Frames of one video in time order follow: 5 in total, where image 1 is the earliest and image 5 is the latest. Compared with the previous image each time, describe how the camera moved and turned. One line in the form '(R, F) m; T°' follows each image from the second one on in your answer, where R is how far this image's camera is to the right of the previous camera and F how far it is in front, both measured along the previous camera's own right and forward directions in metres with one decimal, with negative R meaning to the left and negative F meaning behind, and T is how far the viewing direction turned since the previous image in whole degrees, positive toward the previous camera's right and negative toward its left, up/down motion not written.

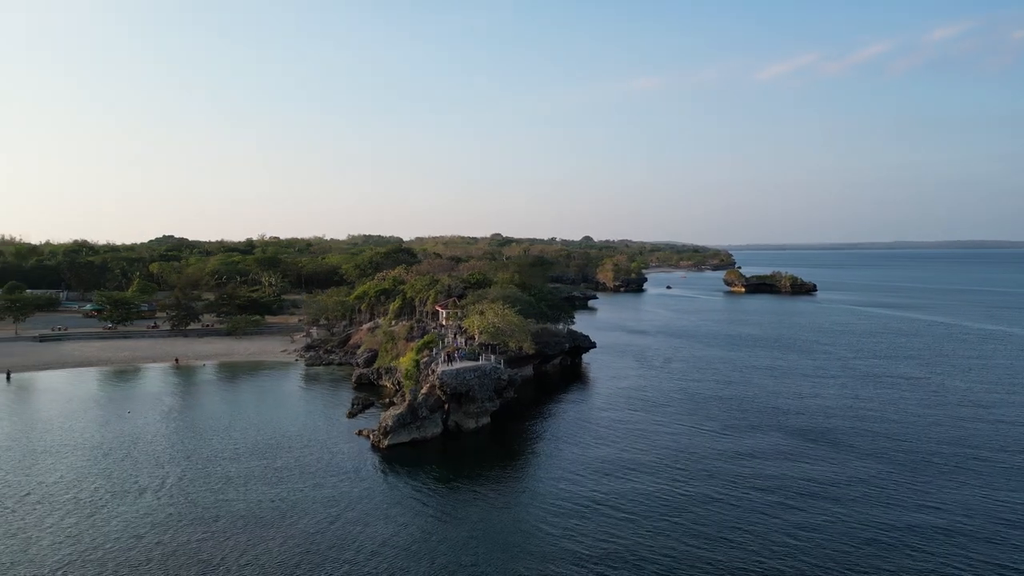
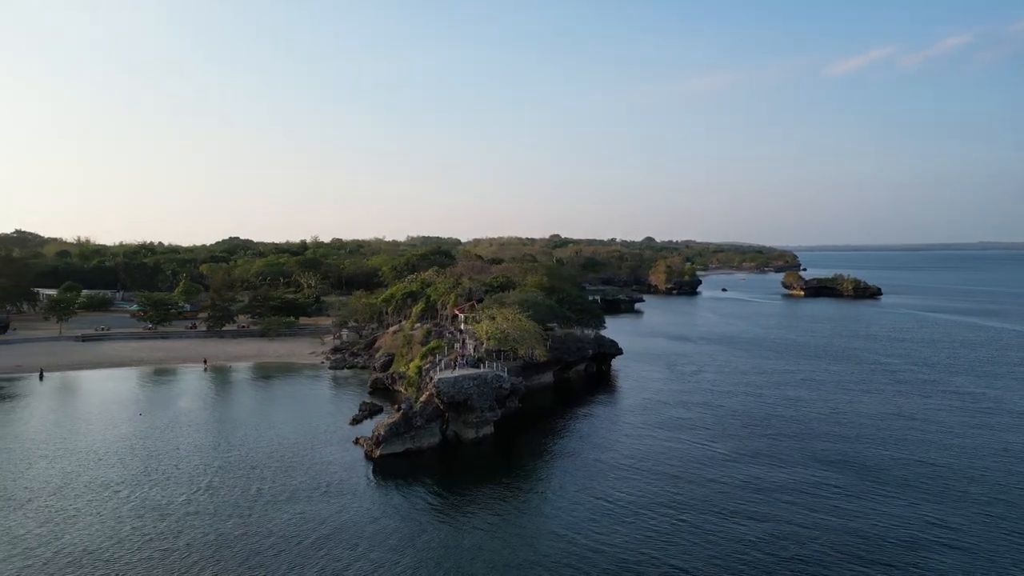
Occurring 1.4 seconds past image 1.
(+2.6, +2.0) m; -5°
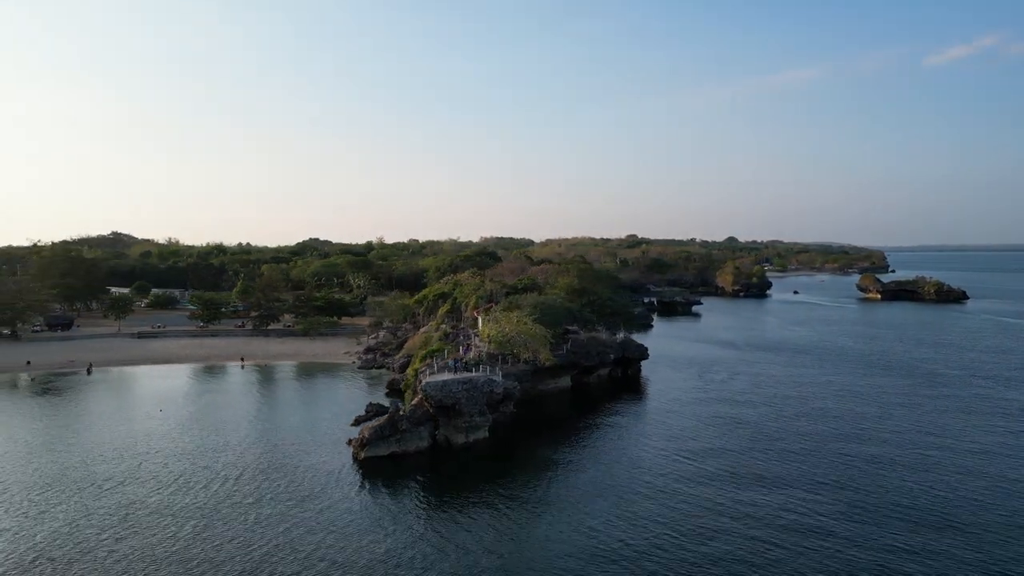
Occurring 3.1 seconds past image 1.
(+3.8, +1.1) m; -7°
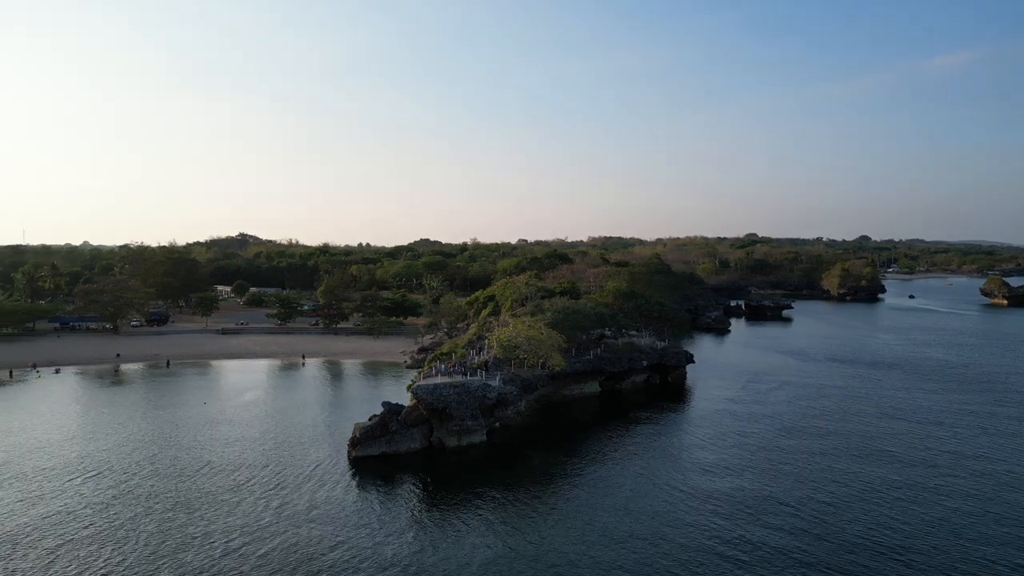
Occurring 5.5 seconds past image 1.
(+5.2, +0.4) m; -10°
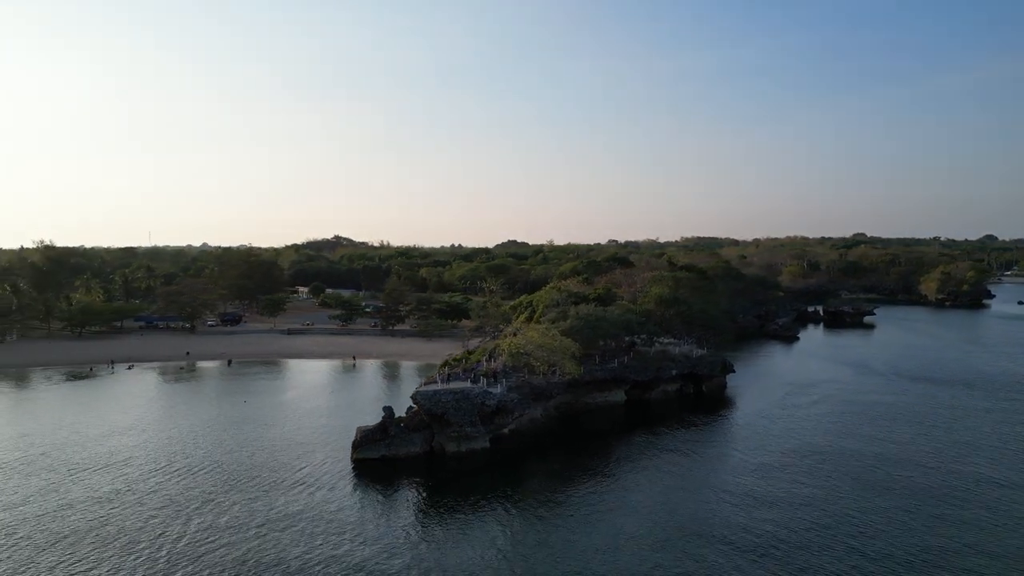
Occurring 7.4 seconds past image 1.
(+4.2, -0.4) m; -8°
